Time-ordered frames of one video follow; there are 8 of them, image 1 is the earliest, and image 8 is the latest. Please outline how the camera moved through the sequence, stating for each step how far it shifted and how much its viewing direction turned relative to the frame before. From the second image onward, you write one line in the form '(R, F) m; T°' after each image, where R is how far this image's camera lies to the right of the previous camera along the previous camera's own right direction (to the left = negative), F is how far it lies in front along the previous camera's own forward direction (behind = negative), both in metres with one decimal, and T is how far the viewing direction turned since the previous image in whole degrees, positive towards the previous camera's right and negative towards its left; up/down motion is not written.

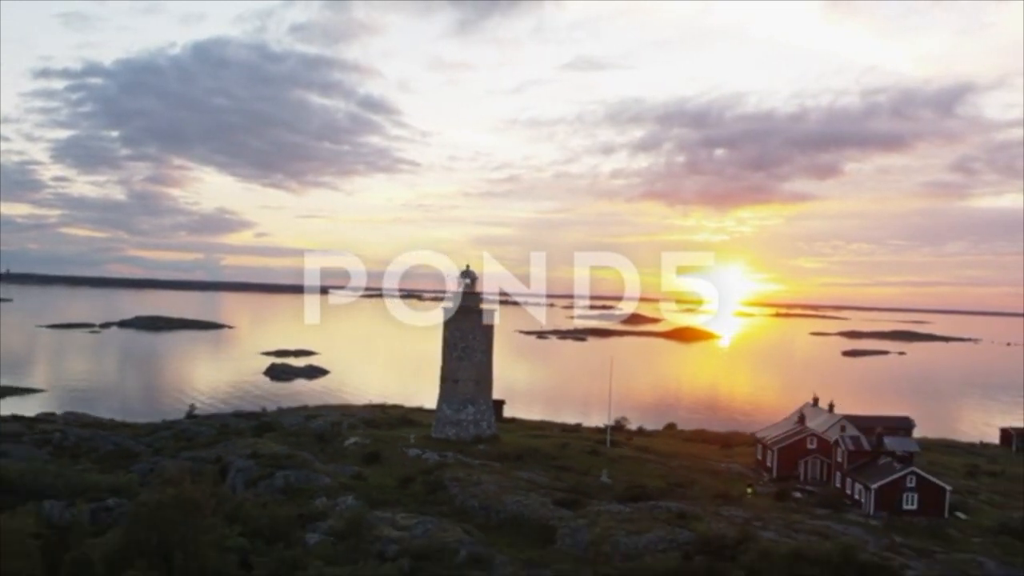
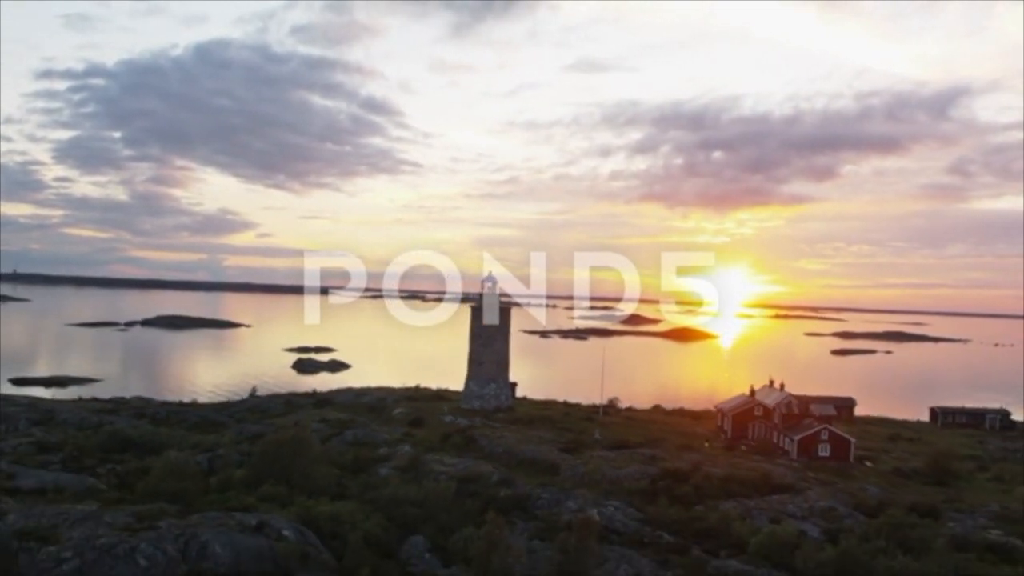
(-0.5, -6.4) m; 0°
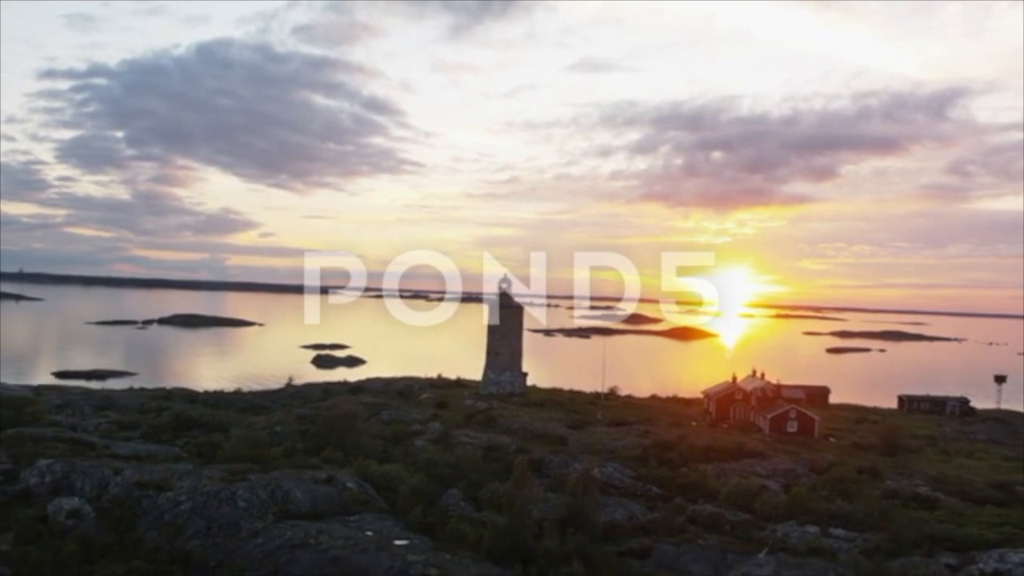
(-0.5, -4.3) m; 0°
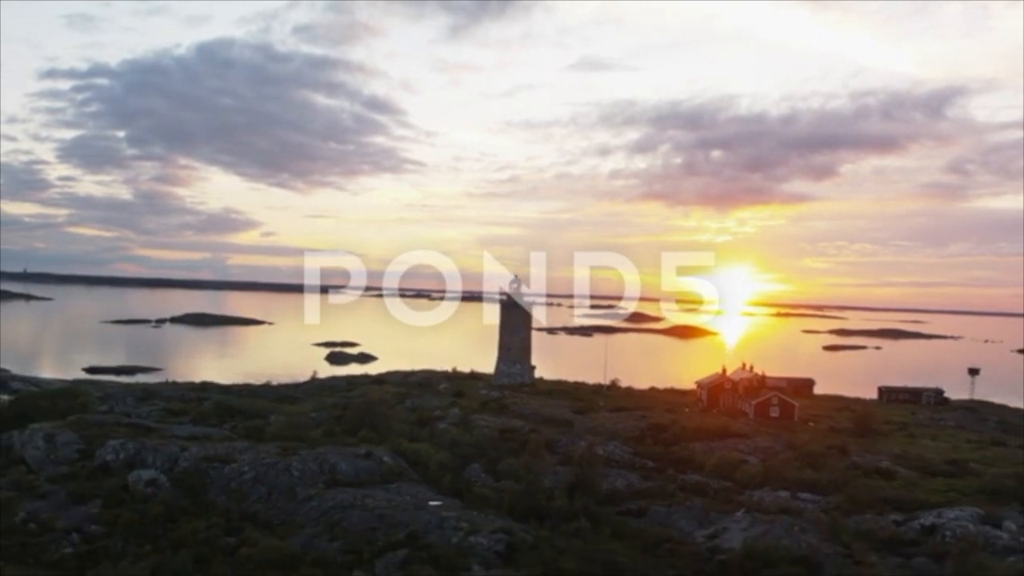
(-0.4, -3.4) m; 0°
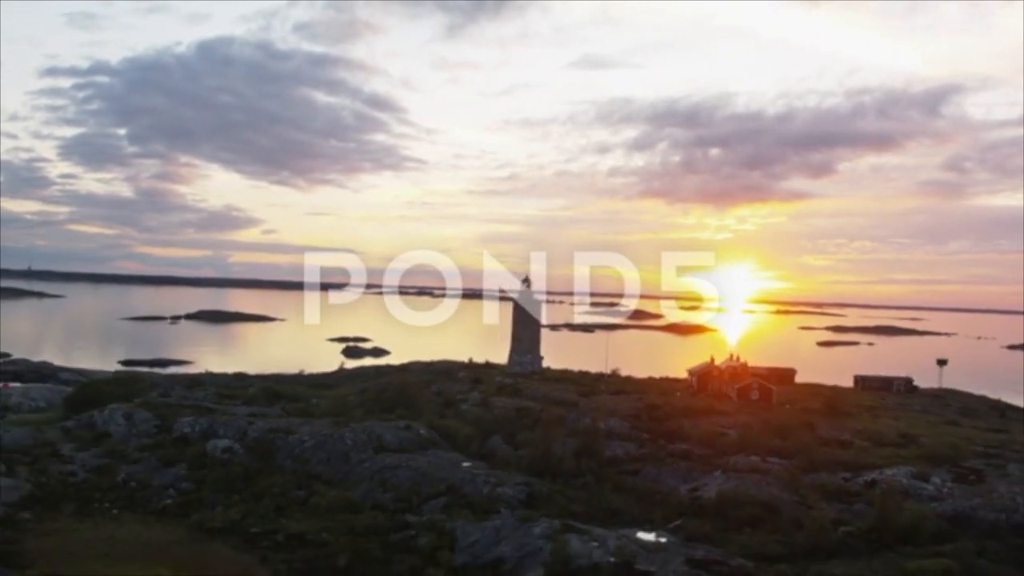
(-0.6, -4.7) m; 0°
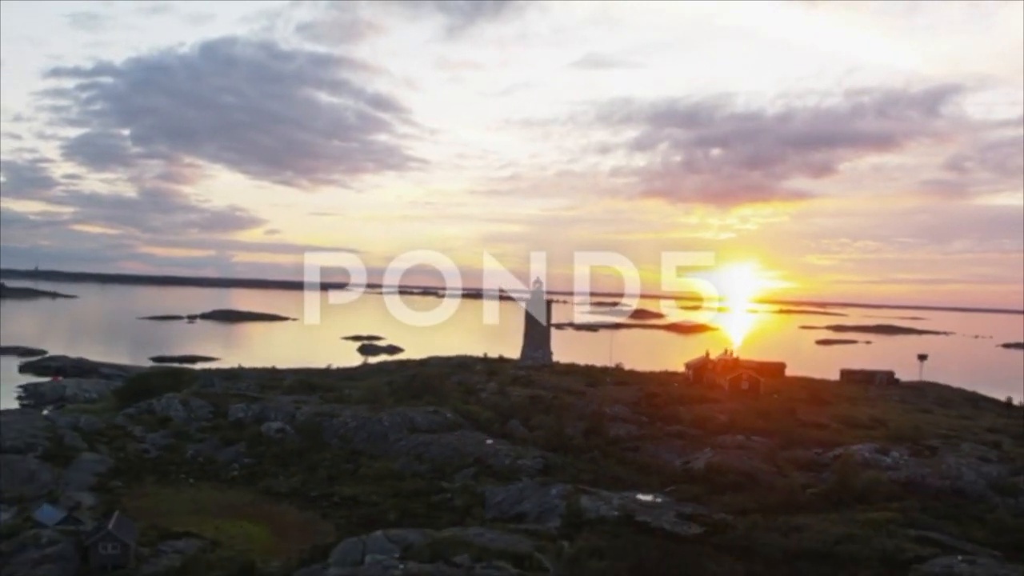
(-0.6, -4.1) m; 0°
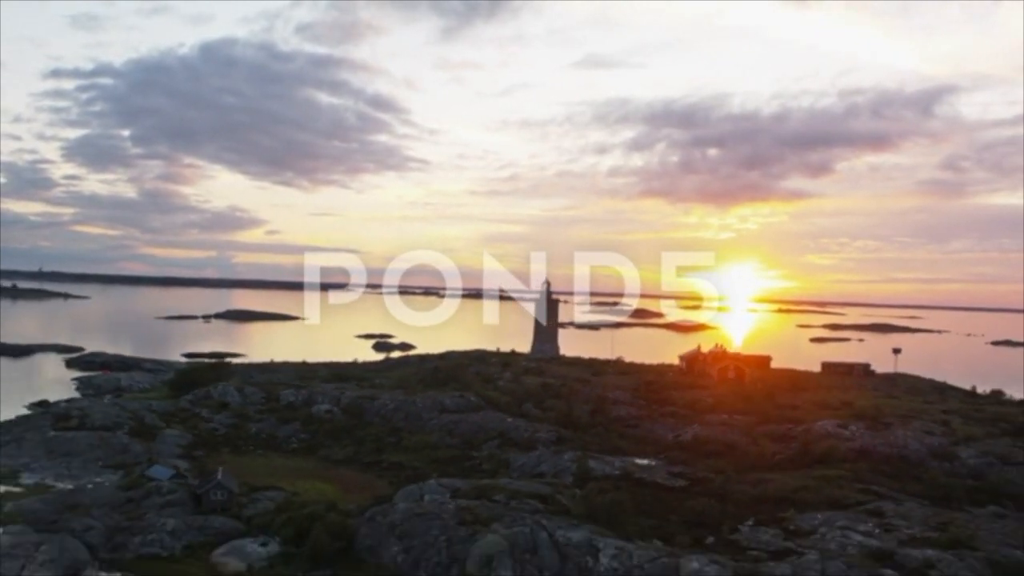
(-0.8, -5.3) m; 0°
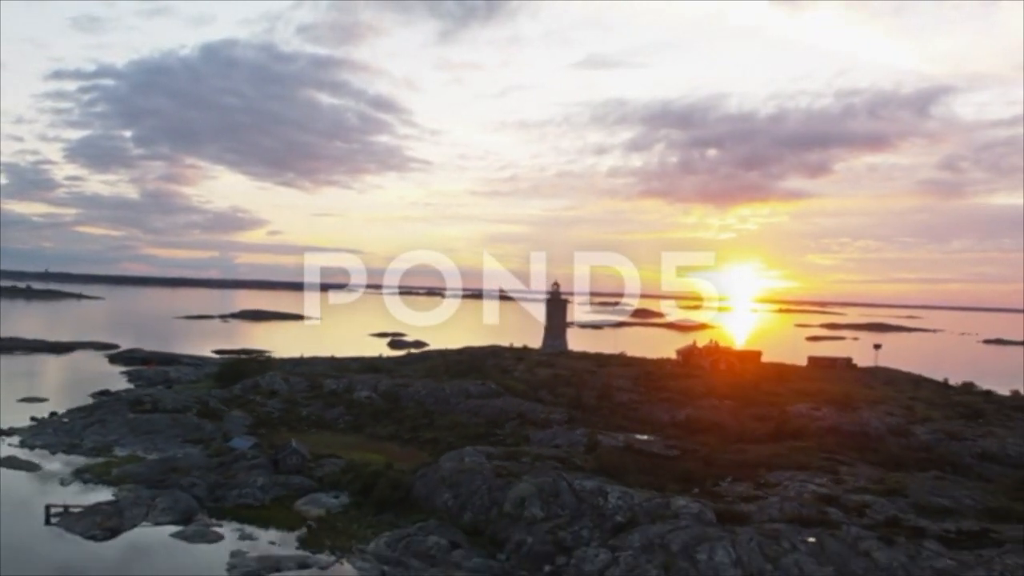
(-0.8, -5.4) m; 0°
